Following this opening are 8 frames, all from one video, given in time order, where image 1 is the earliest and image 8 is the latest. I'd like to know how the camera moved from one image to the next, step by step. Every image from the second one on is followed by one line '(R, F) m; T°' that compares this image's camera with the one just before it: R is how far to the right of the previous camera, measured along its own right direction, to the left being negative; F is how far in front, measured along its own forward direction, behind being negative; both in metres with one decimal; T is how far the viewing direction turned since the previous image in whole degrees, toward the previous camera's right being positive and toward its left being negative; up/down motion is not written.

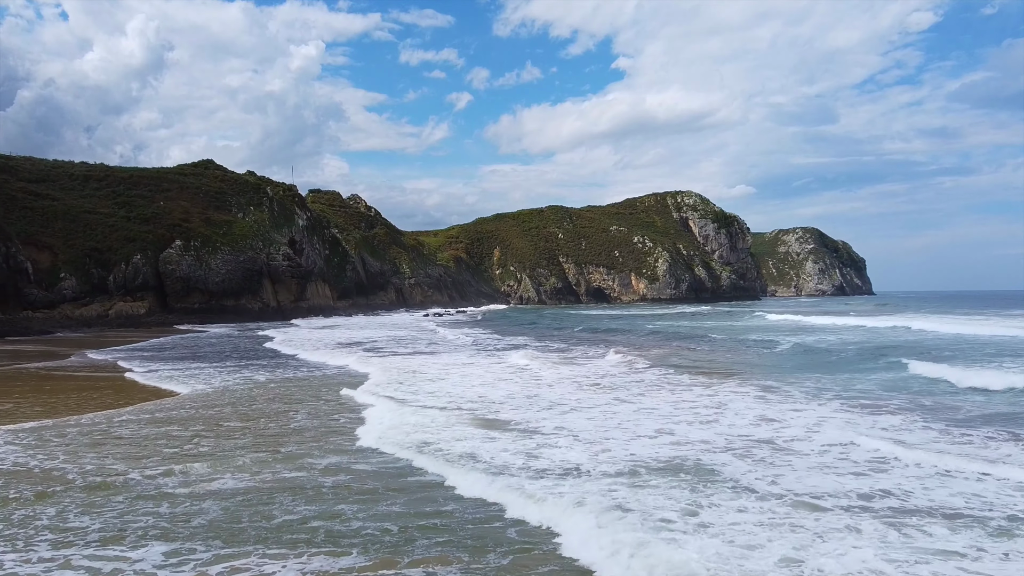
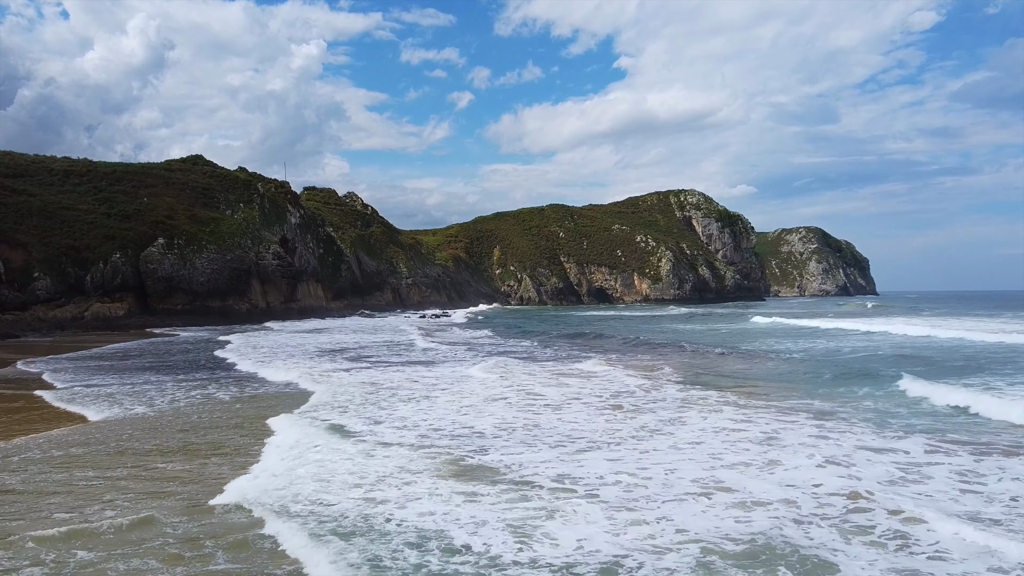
(+0.1, +2.3) m; 0°
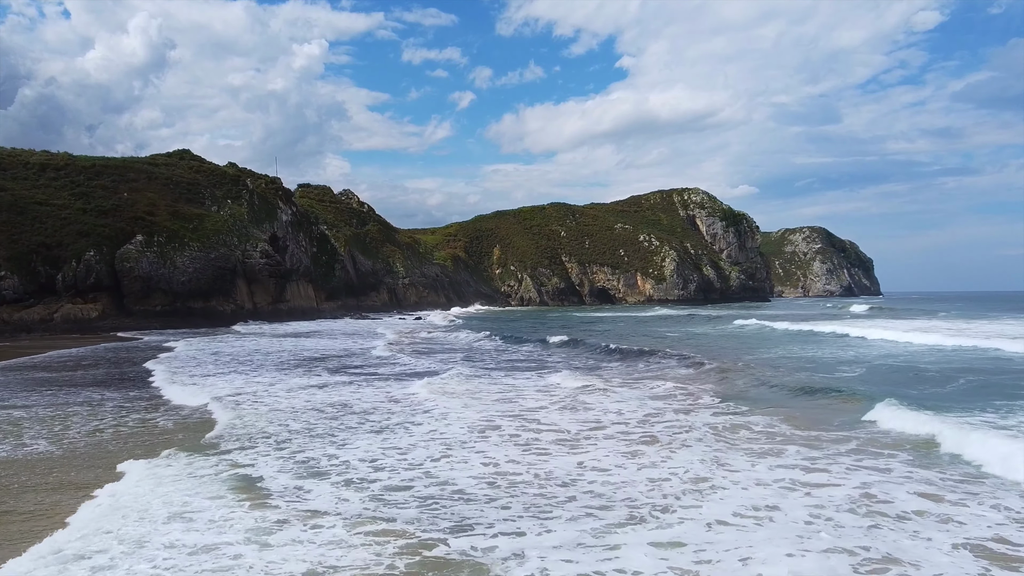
(+0.2, +2.6) m; 0°
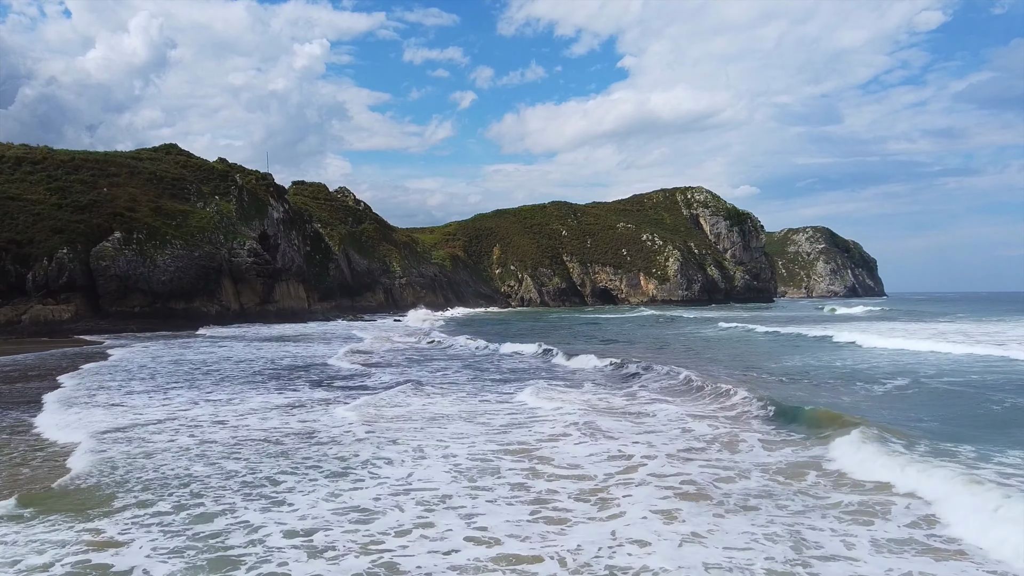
(+0.1, +2.4) m; 0°
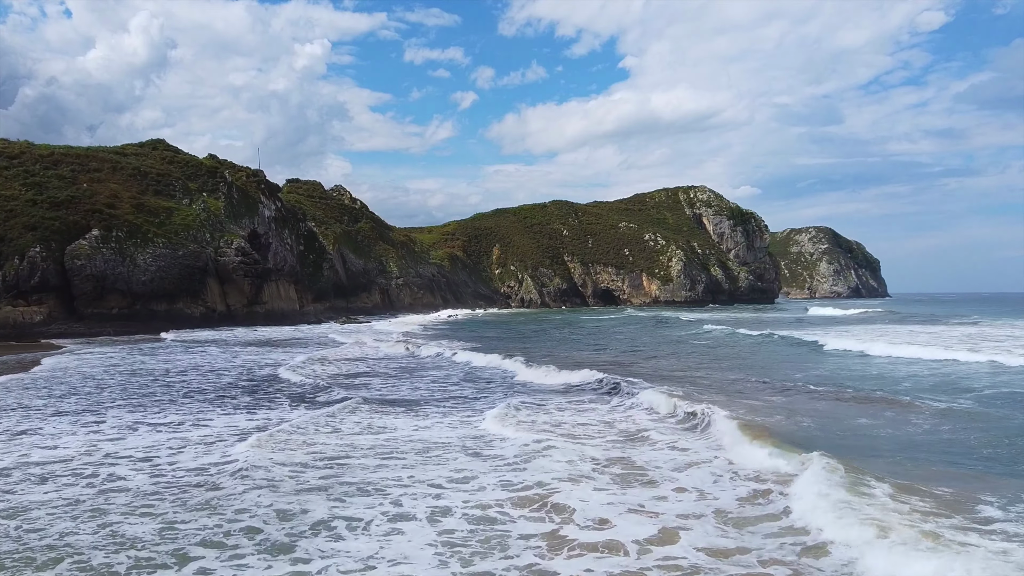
(+0.1, +2.1) m; 0°
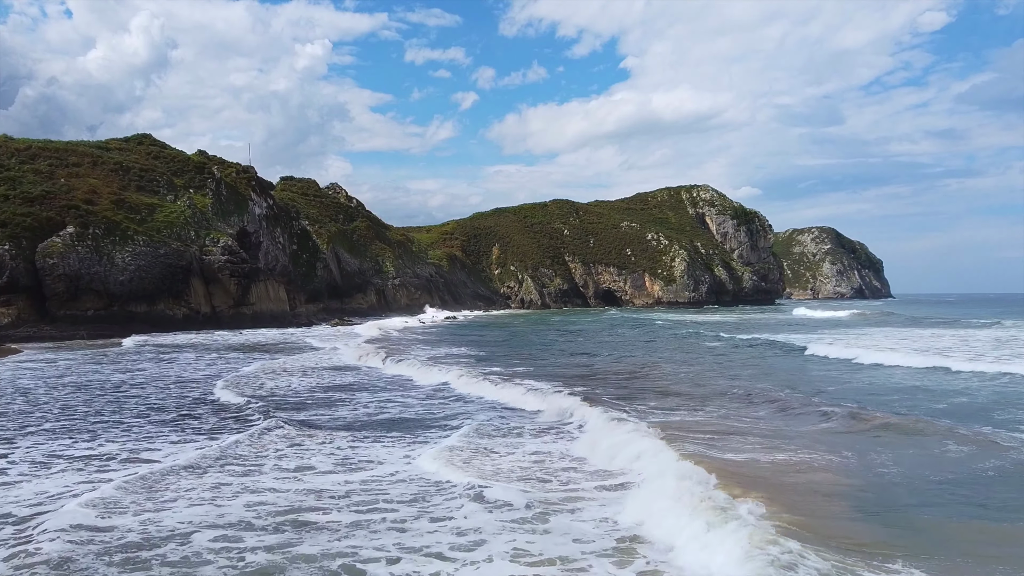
(+0.1, +2.1) m; 0°
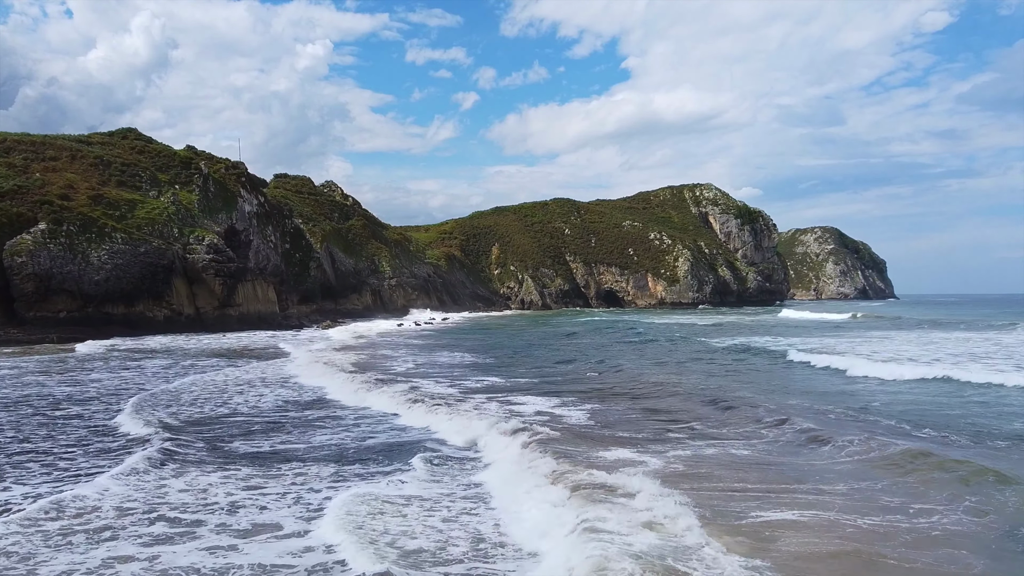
(+0.1, +2.1) m; 0°
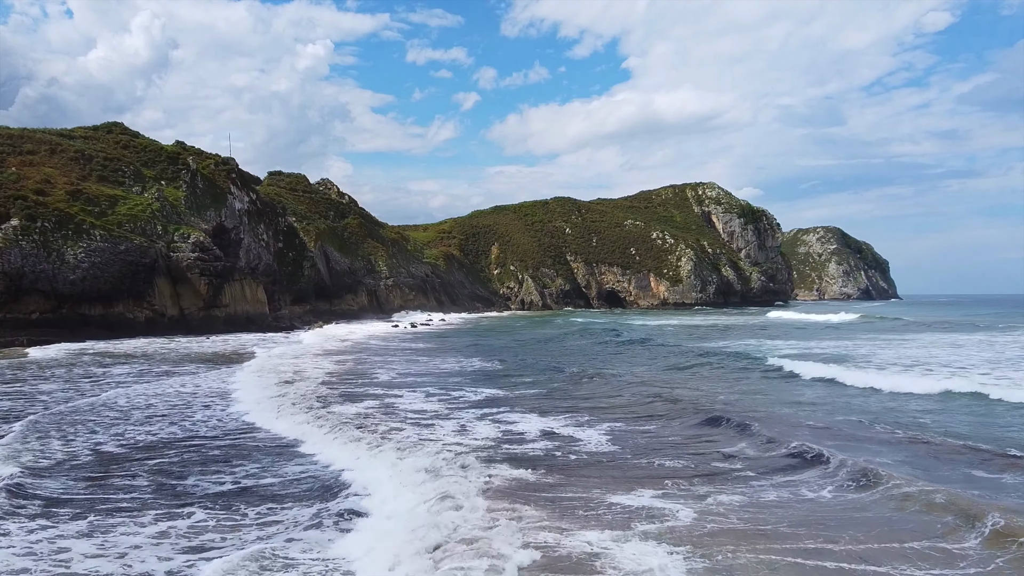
(+0.1, +1.8) m; 0°
